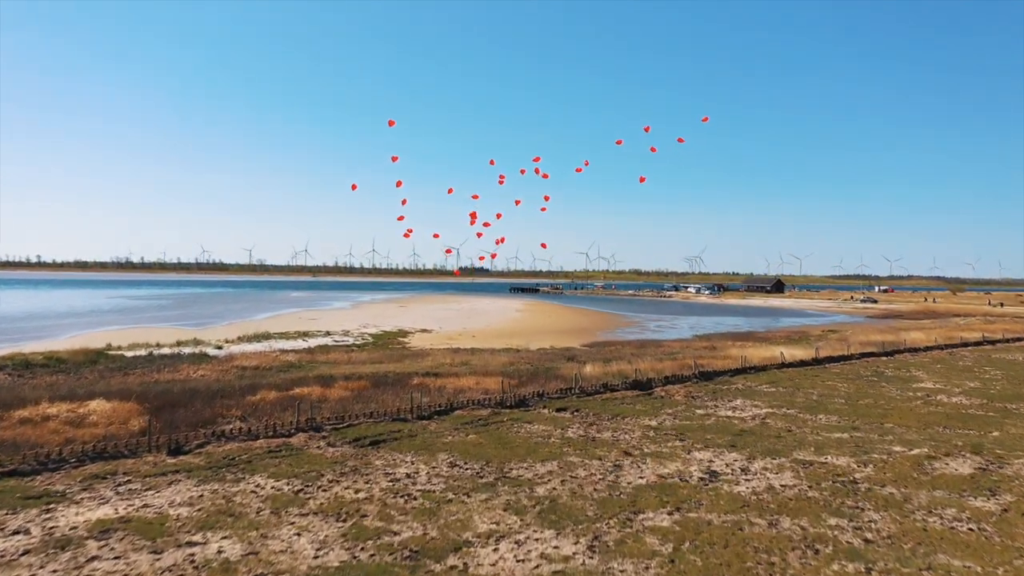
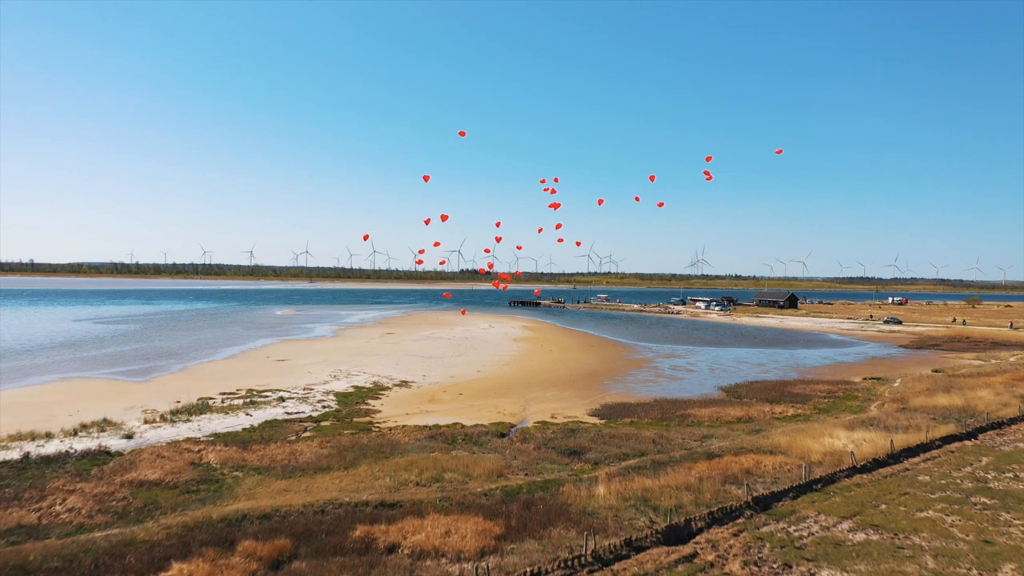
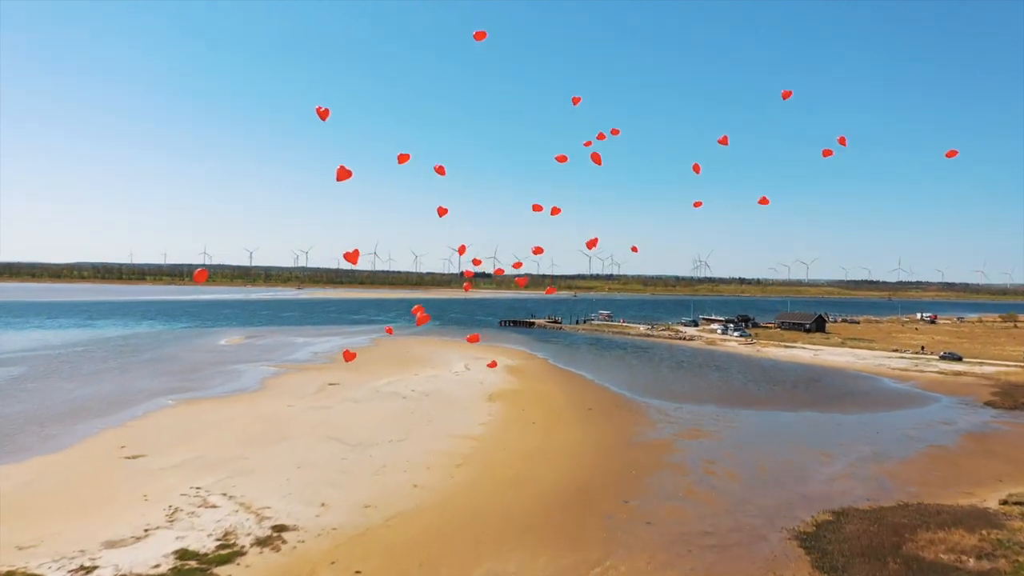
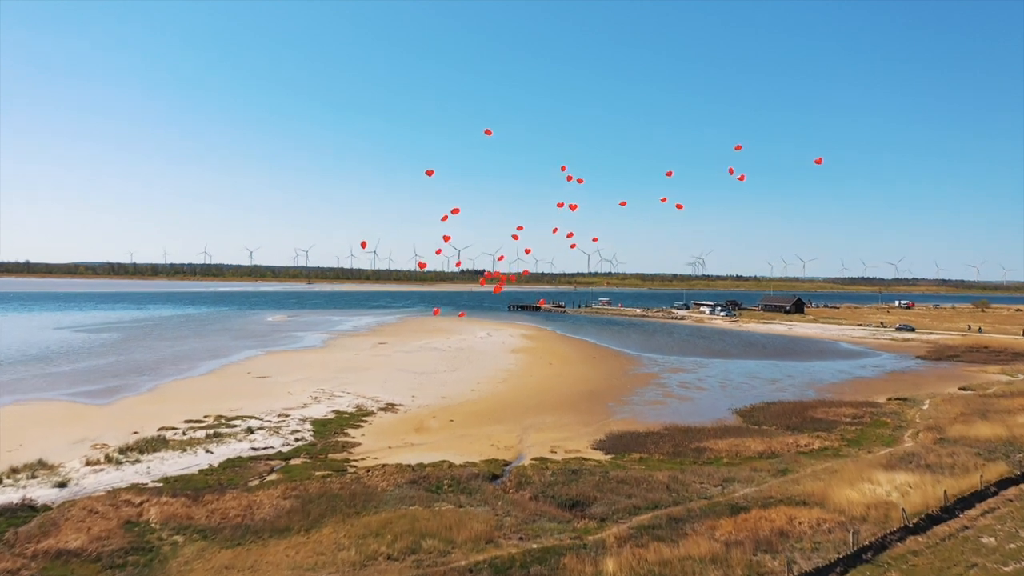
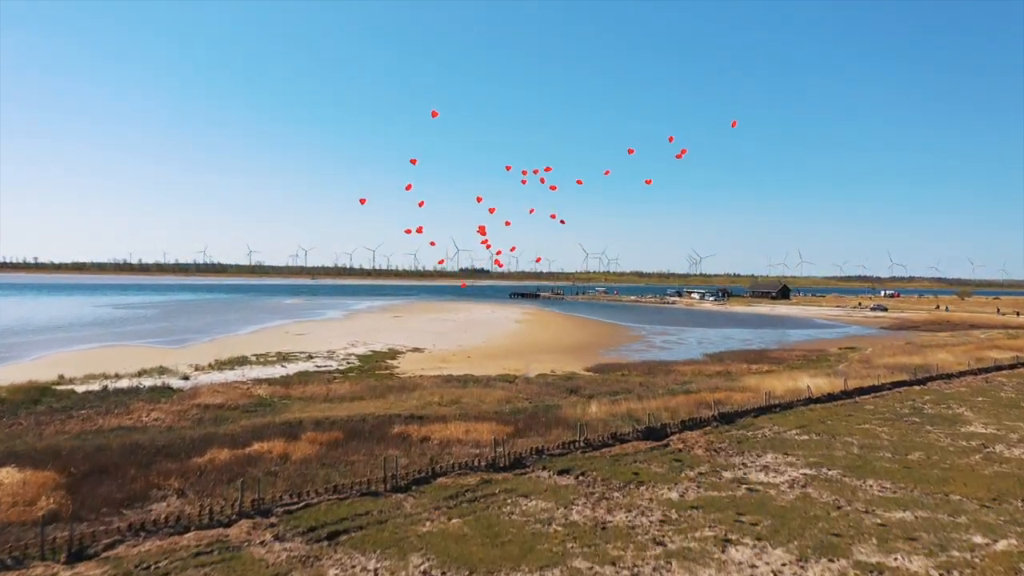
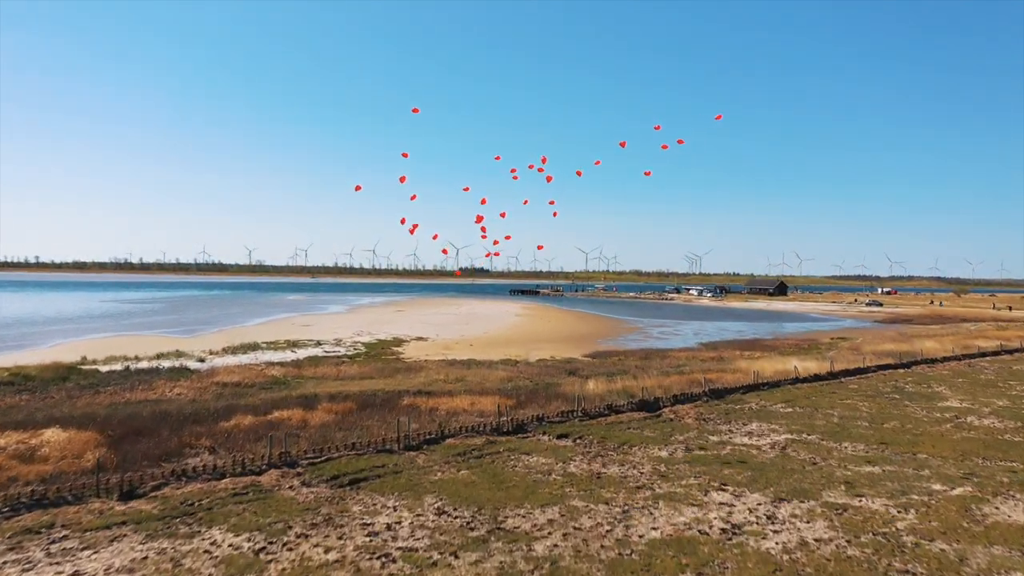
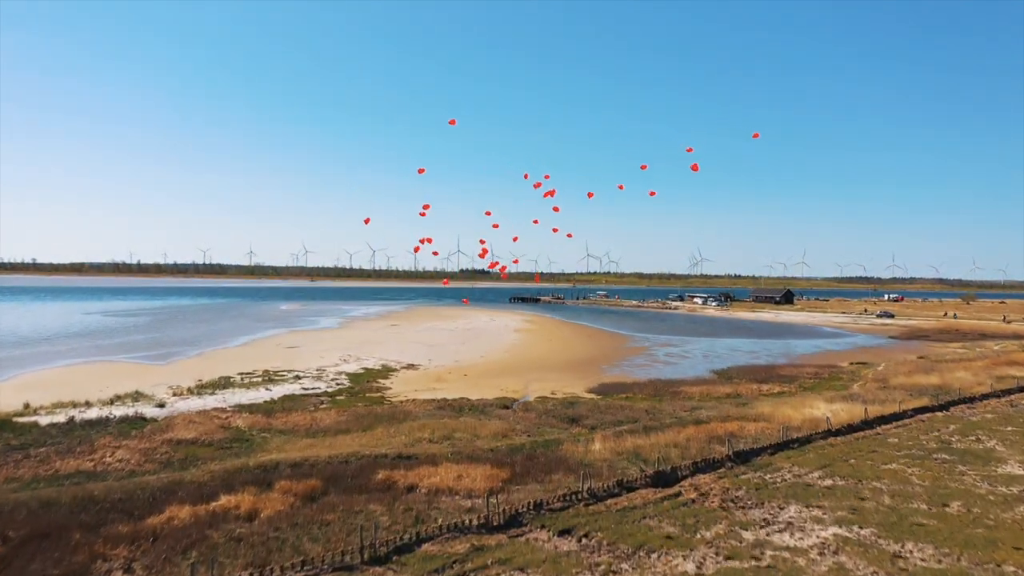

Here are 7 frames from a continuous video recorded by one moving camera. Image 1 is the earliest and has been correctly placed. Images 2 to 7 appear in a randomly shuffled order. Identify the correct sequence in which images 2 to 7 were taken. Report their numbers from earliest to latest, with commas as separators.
6, 5, 7, 2, 4, 3
